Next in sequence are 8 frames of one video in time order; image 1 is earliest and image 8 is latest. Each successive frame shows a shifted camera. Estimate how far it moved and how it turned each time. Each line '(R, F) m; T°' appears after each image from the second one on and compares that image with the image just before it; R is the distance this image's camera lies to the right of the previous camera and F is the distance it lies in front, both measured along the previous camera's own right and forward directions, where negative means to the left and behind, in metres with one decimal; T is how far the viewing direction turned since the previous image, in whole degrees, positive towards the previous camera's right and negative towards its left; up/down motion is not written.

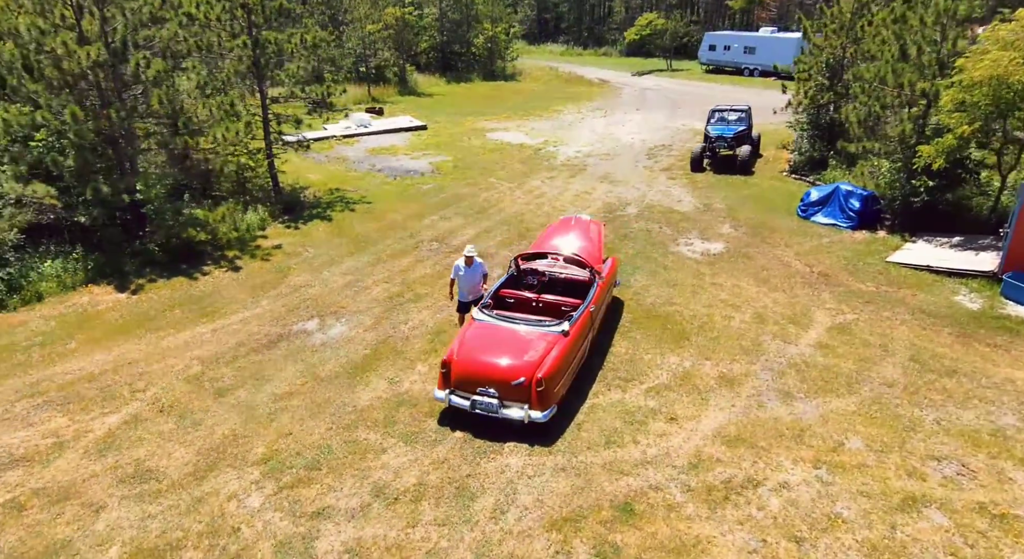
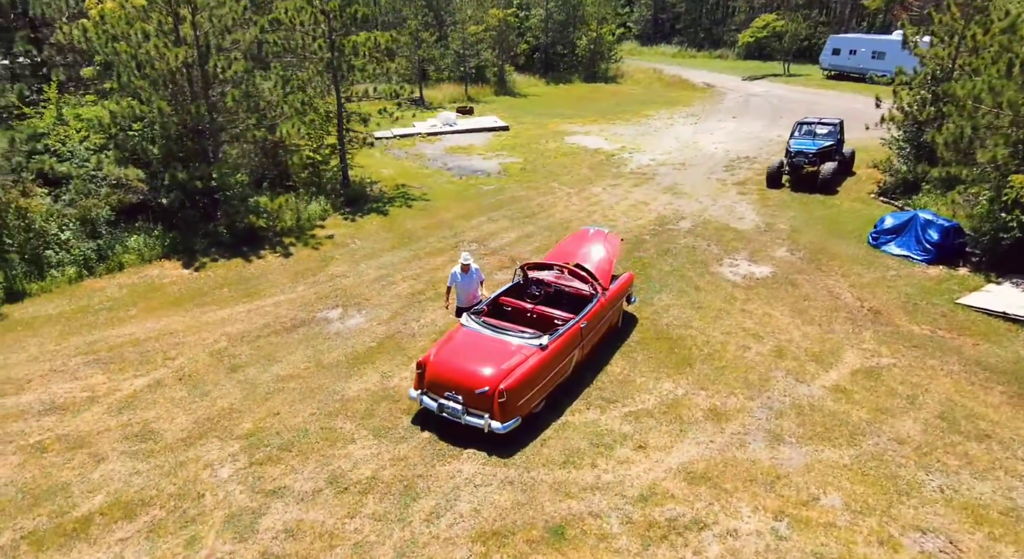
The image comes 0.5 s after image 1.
(+1.5, +0.1) m; -10°
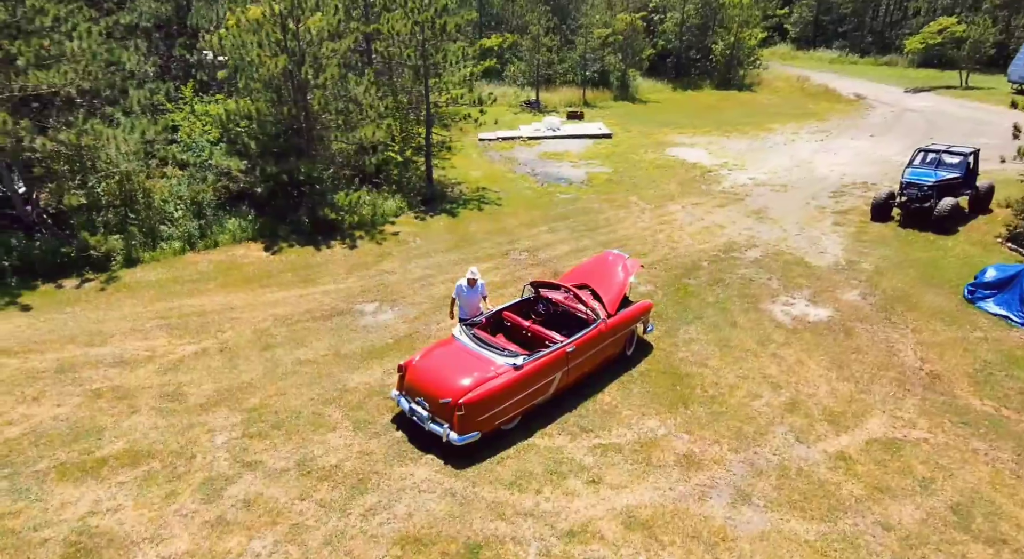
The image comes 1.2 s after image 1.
(+1.8, +0.1) m; -12°
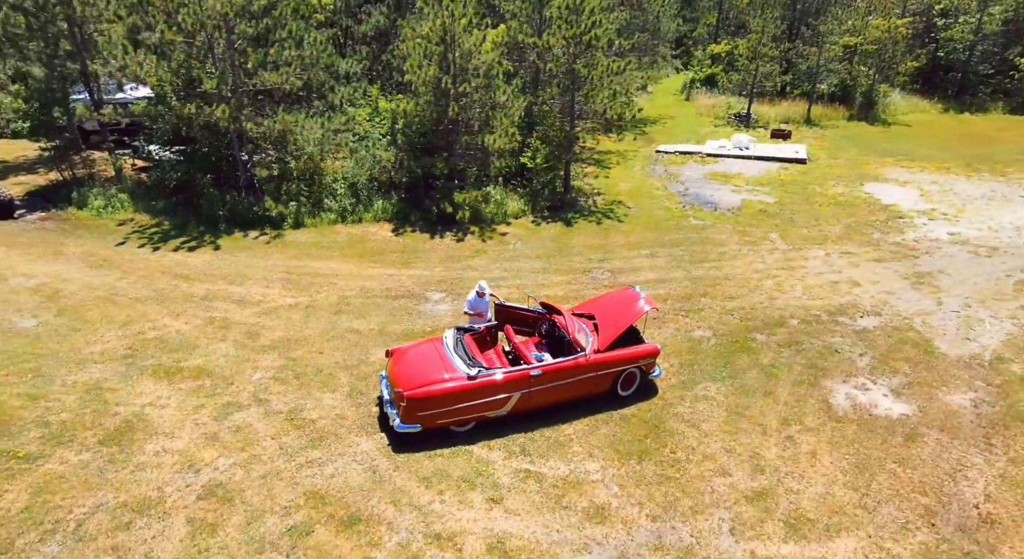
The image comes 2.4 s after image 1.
(+3.3, +0.2) m; -22°
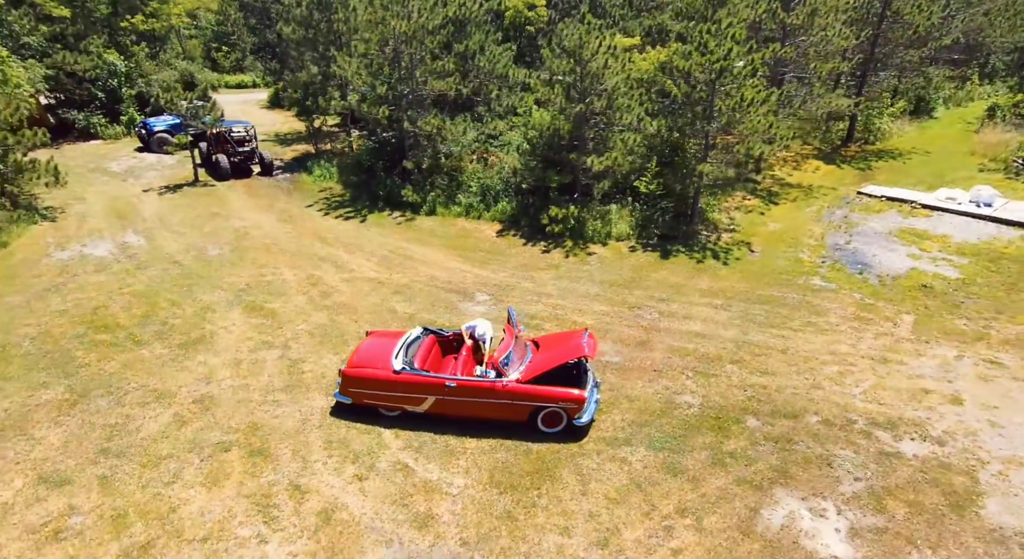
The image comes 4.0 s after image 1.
(+4.5, +0.3) m; -24°
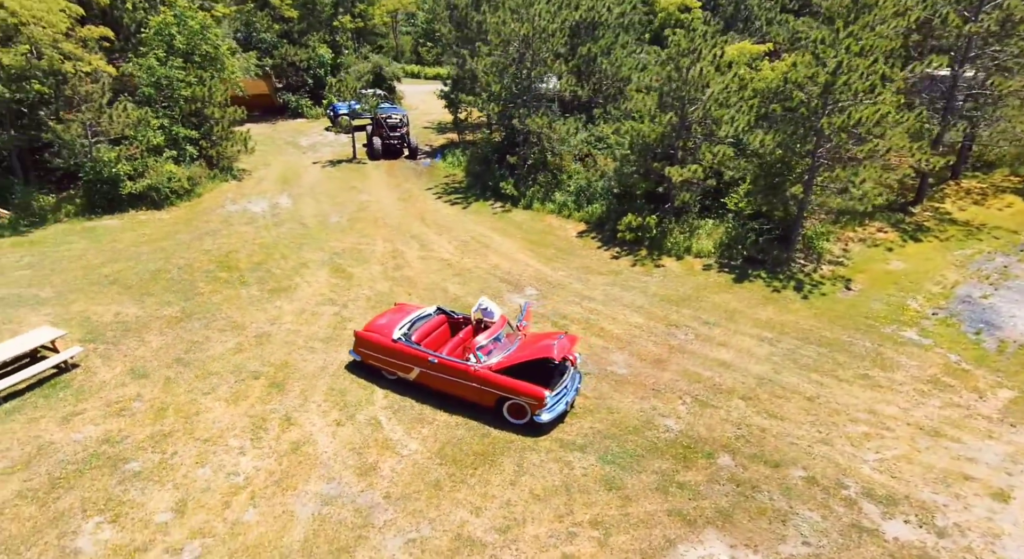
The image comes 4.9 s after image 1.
(+3.1, -0.1) m; -17°
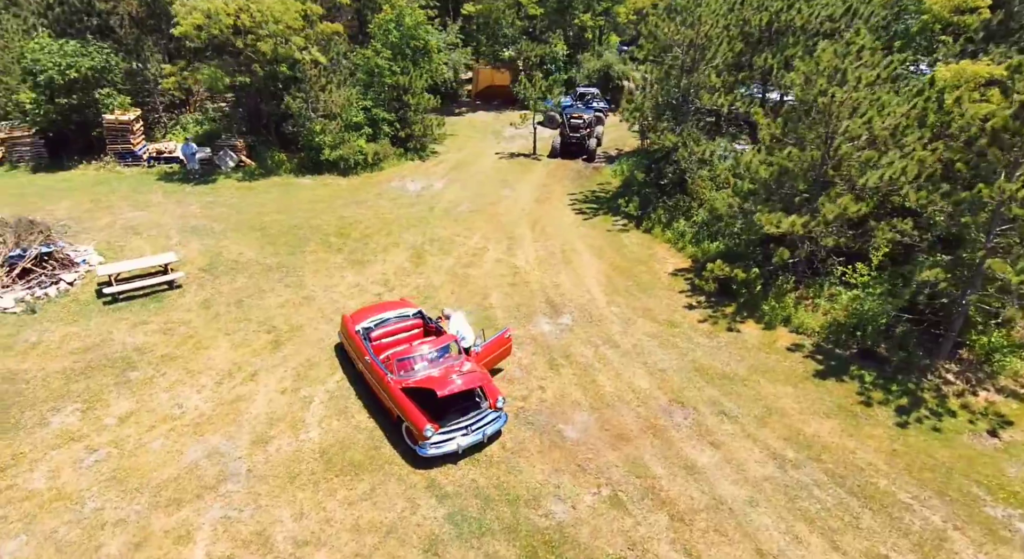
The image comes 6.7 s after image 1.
(+5.0, +1.8) m; -26°
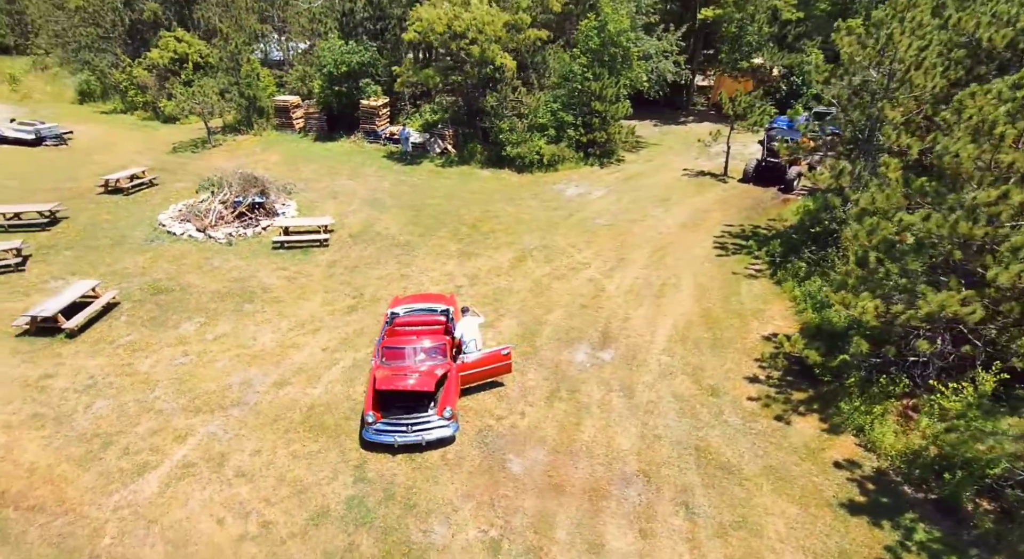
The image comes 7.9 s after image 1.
(+4.6, +0.9) m; -25°
